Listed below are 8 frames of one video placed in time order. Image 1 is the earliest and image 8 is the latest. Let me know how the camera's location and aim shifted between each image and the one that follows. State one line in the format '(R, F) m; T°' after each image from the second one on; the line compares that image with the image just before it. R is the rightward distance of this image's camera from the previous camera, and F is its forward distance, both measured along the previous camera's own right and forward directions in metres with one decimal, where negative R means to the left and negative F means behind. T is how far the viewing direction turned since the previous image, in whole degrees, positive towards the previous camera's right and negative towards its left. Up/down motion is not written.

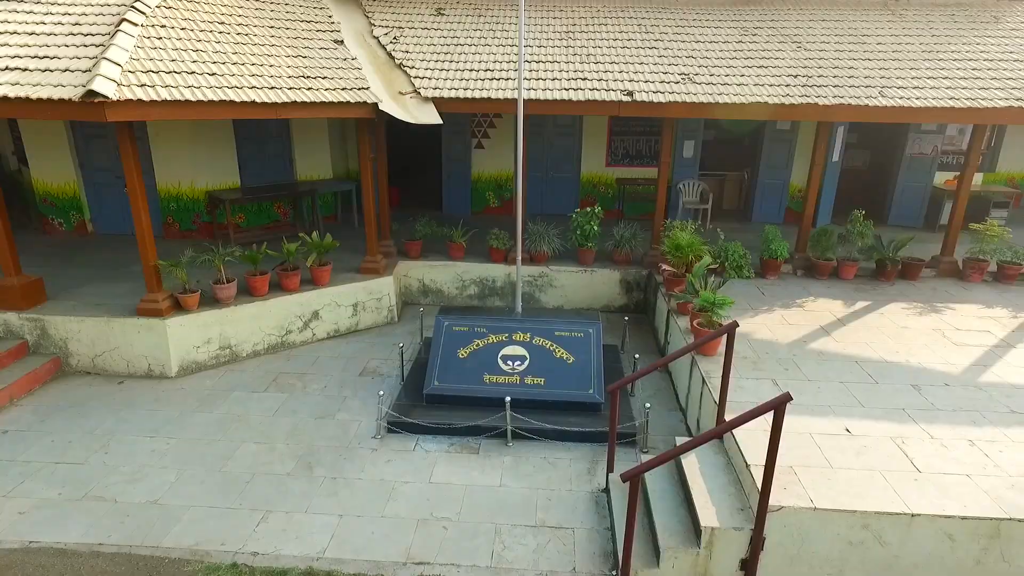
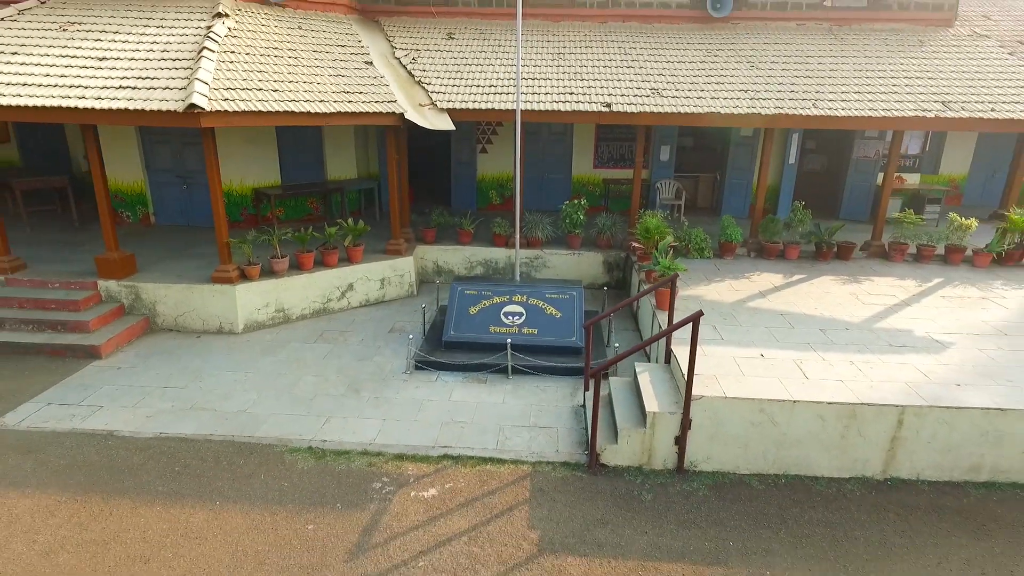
(0.0, -1.6) m; 0°
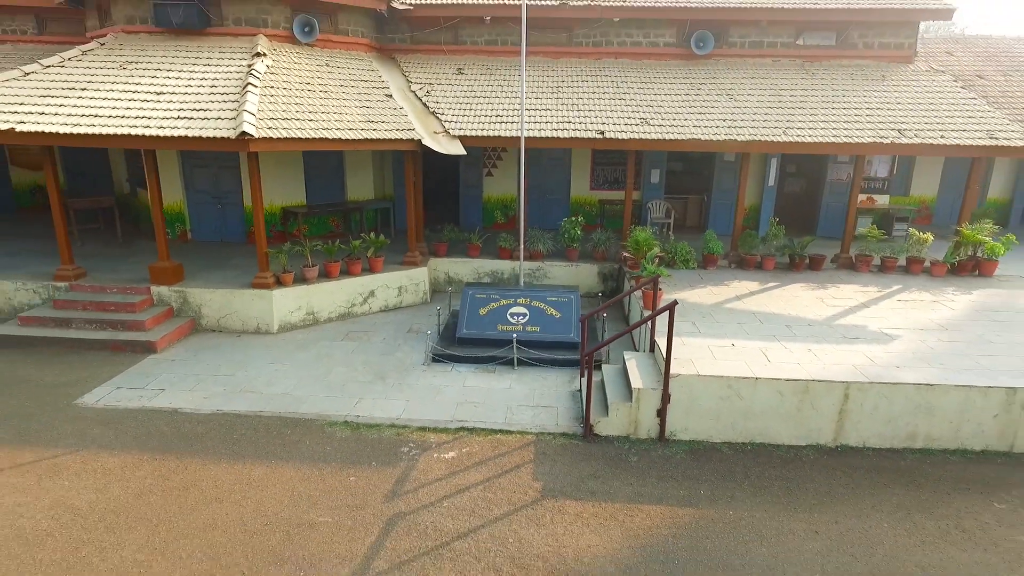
(-0.1, -1.0) m; 0°
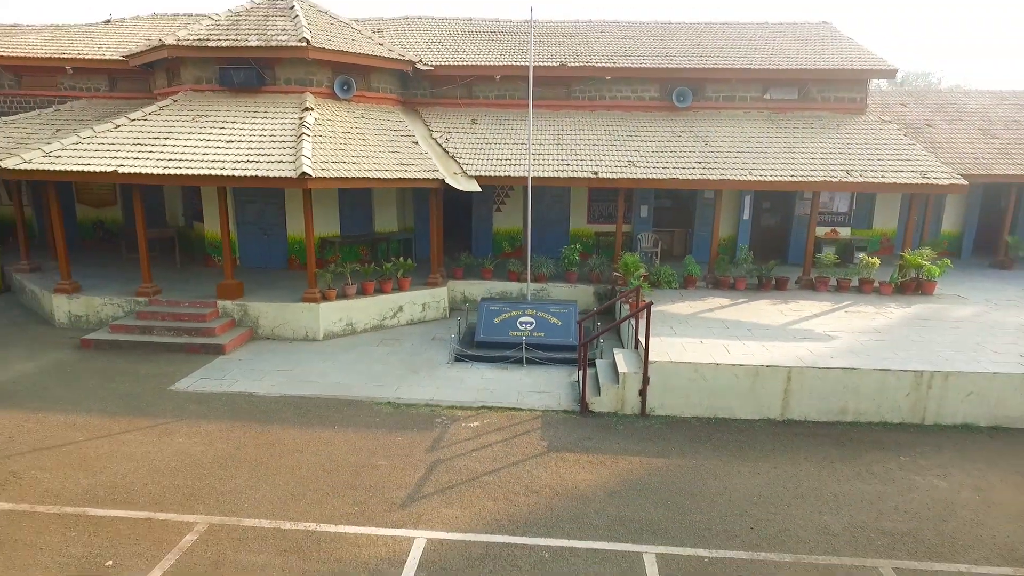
(-0.1, -1.7) m; 0°
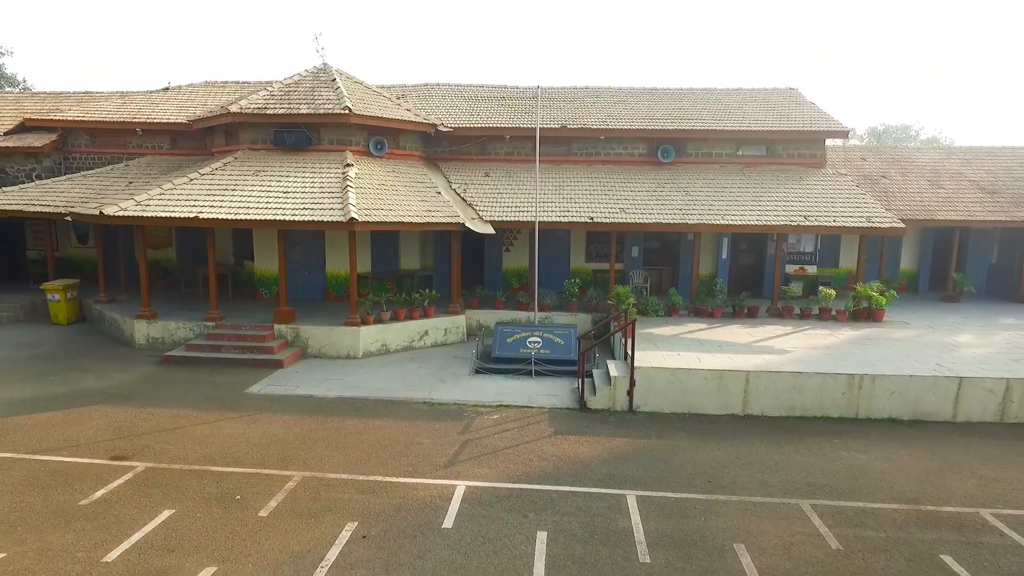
(-0.2, -2.0) m; 0°
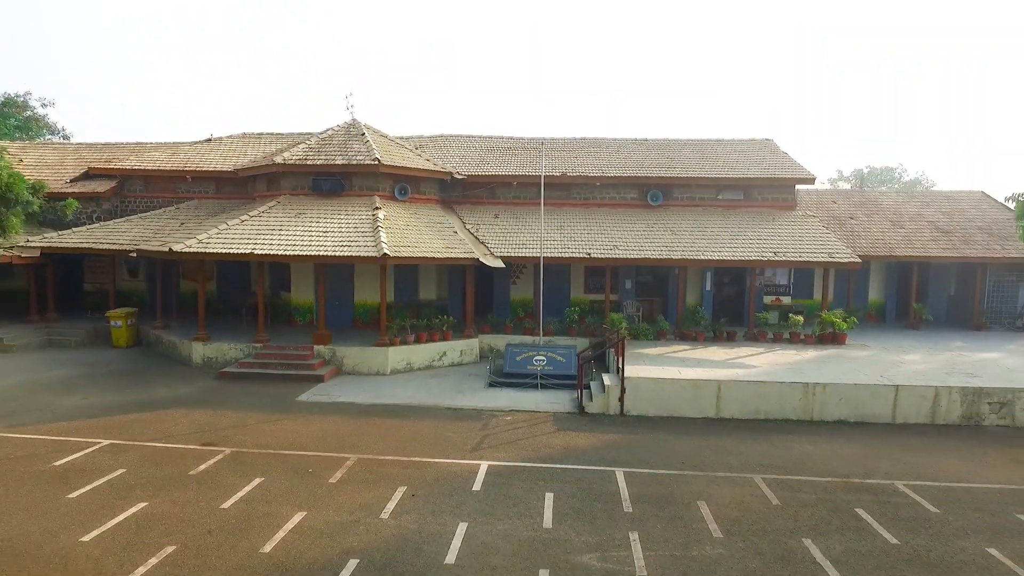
(-0.2, -2.0) m; 0°
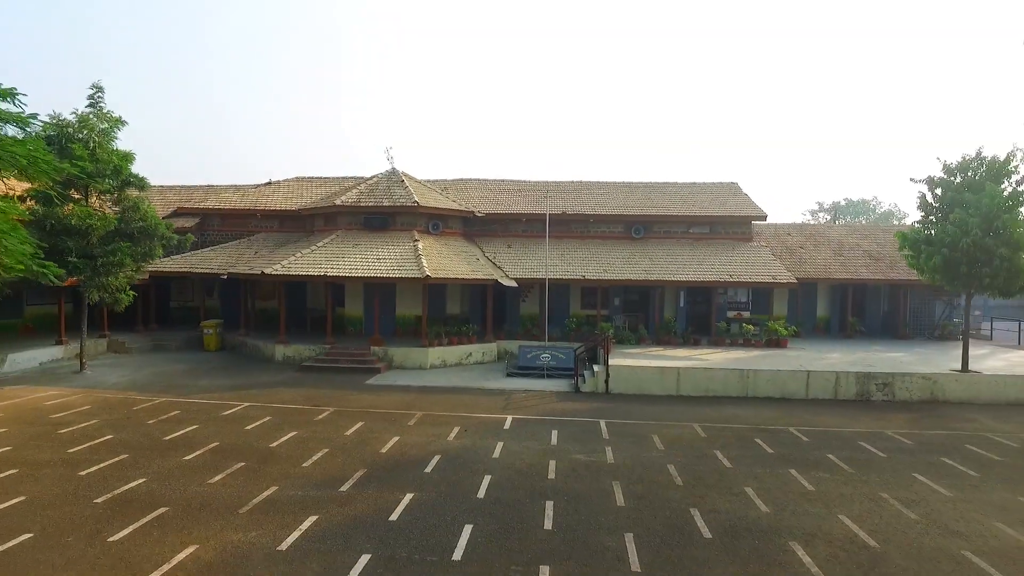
(-0.3, -4.4) m; 0°
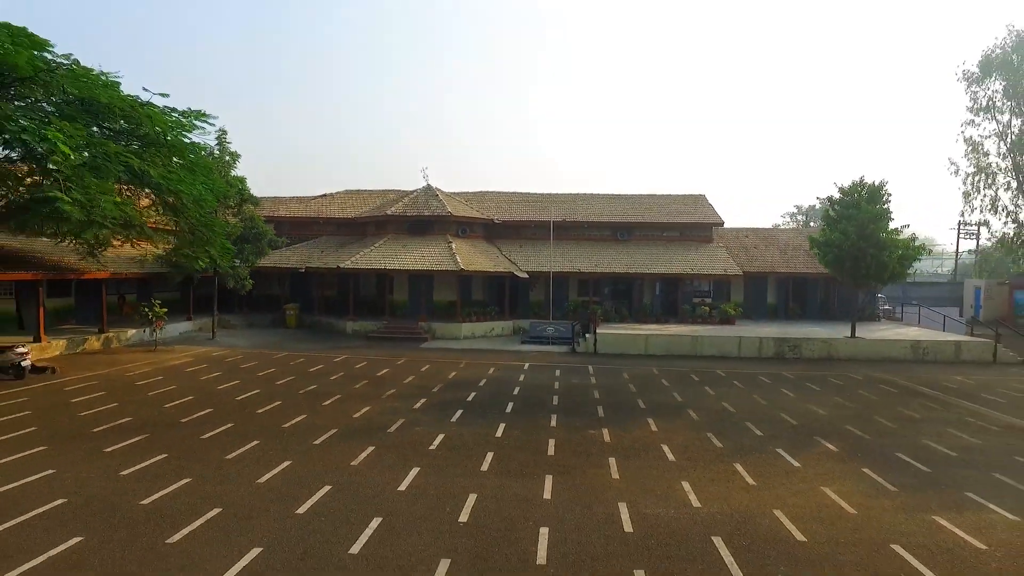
(-0.5, -6.2) m; 0°
